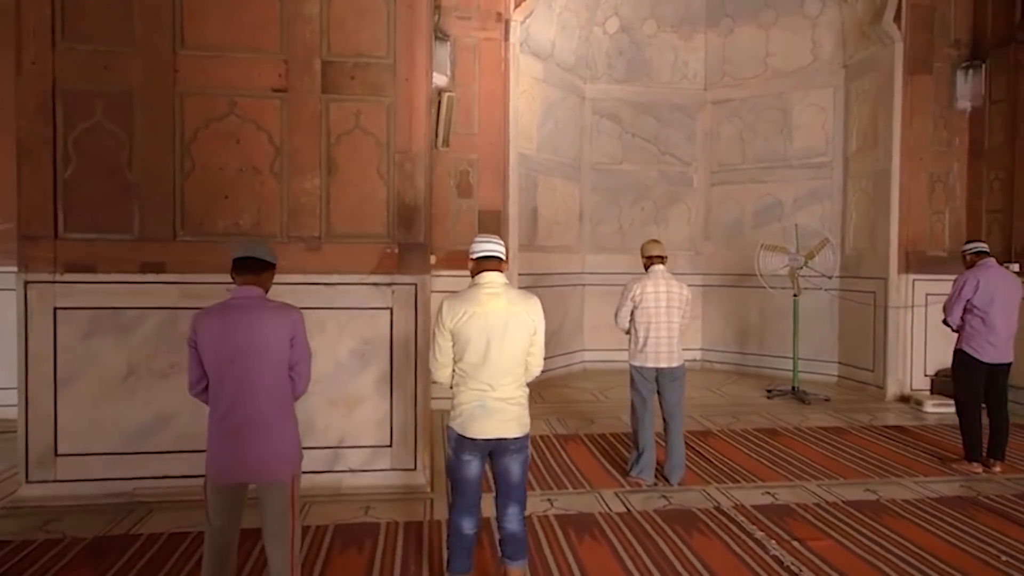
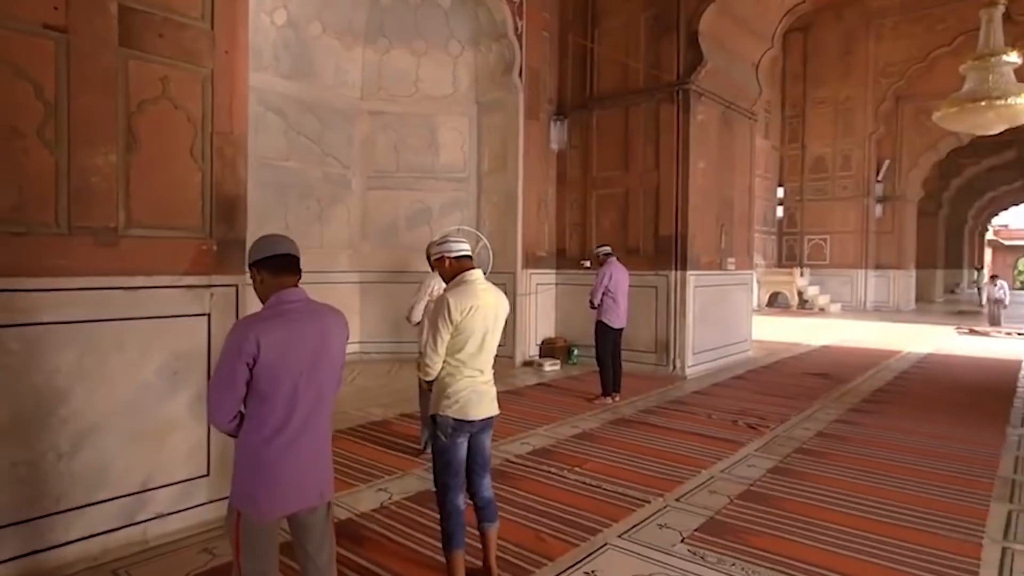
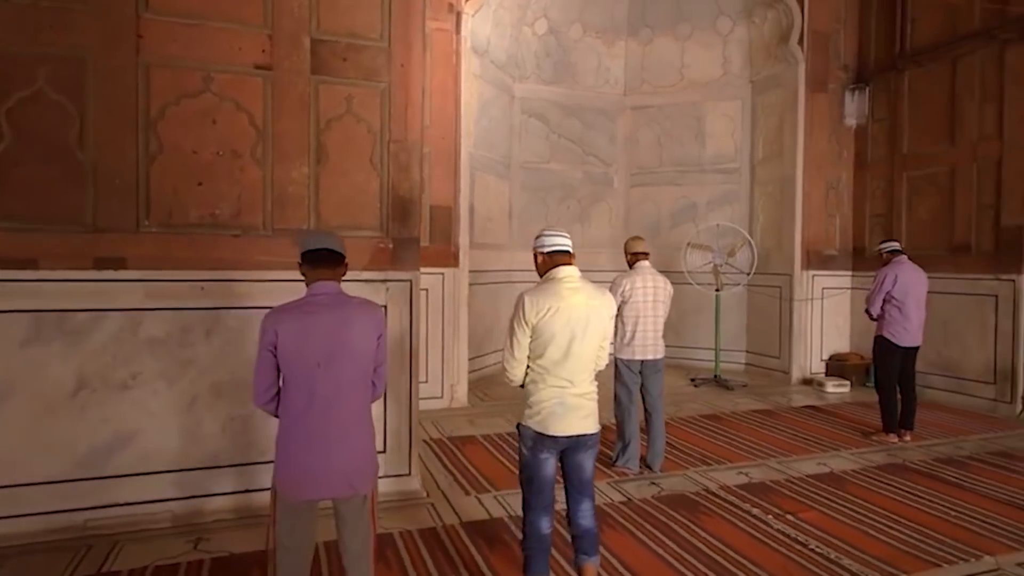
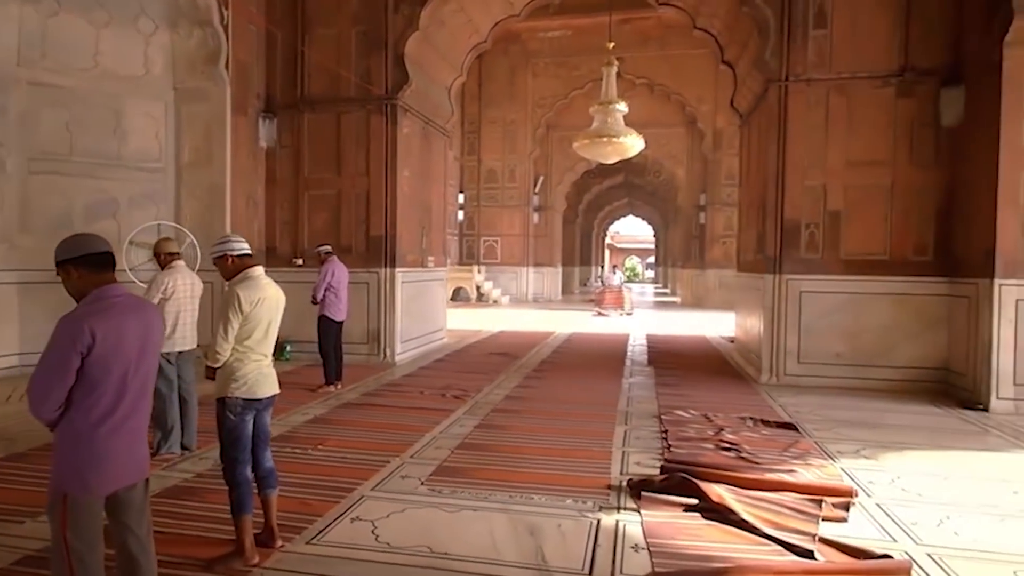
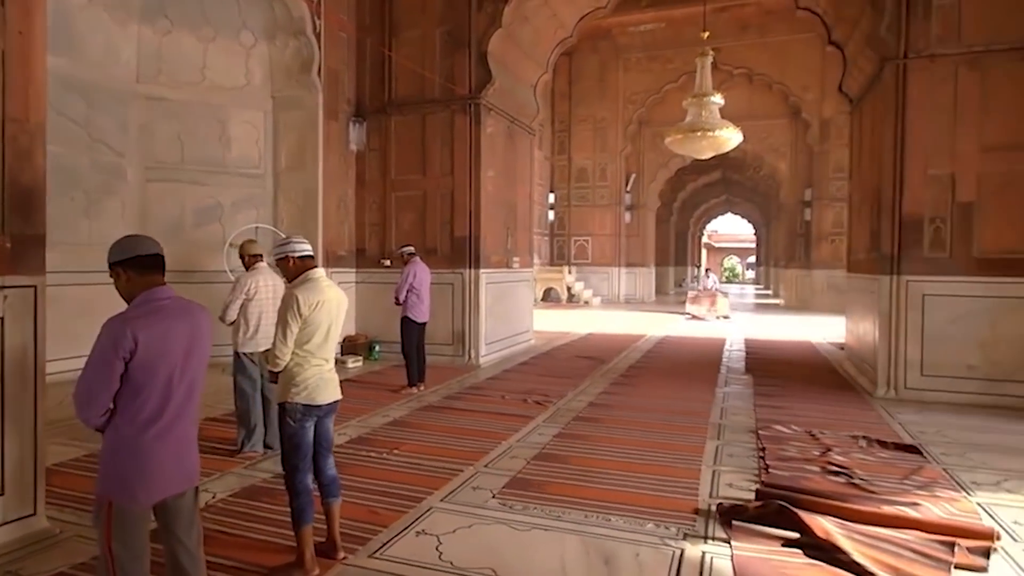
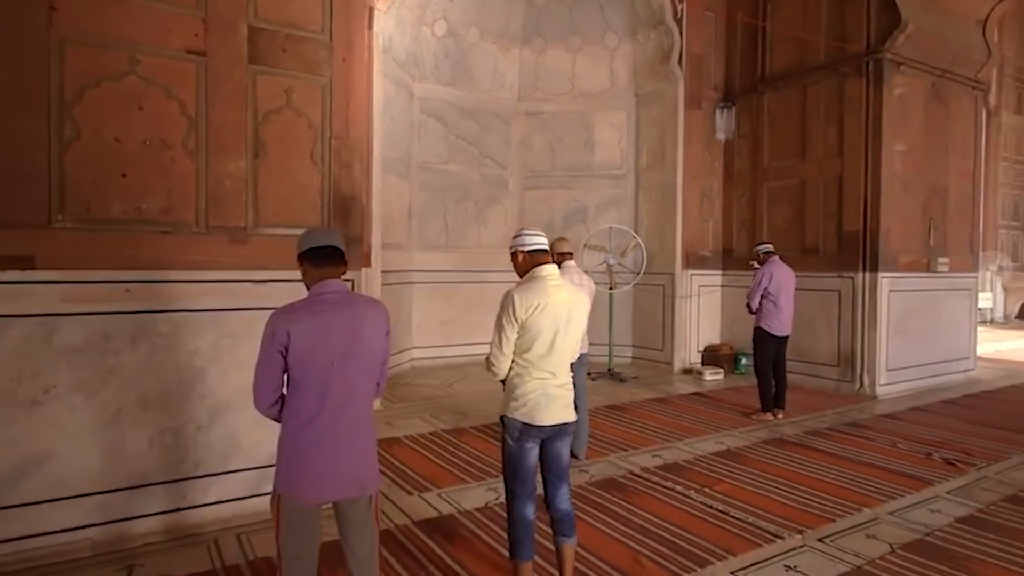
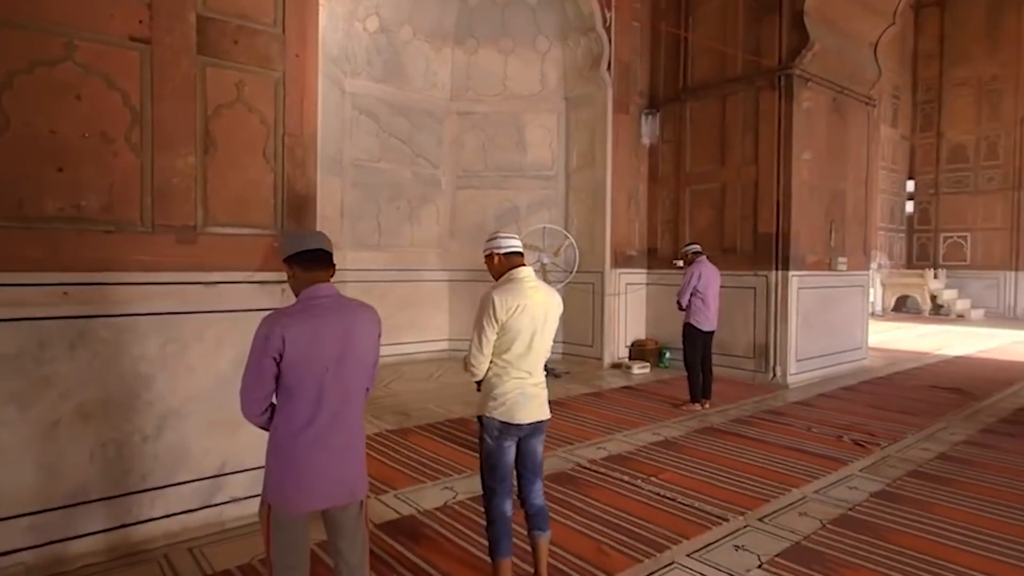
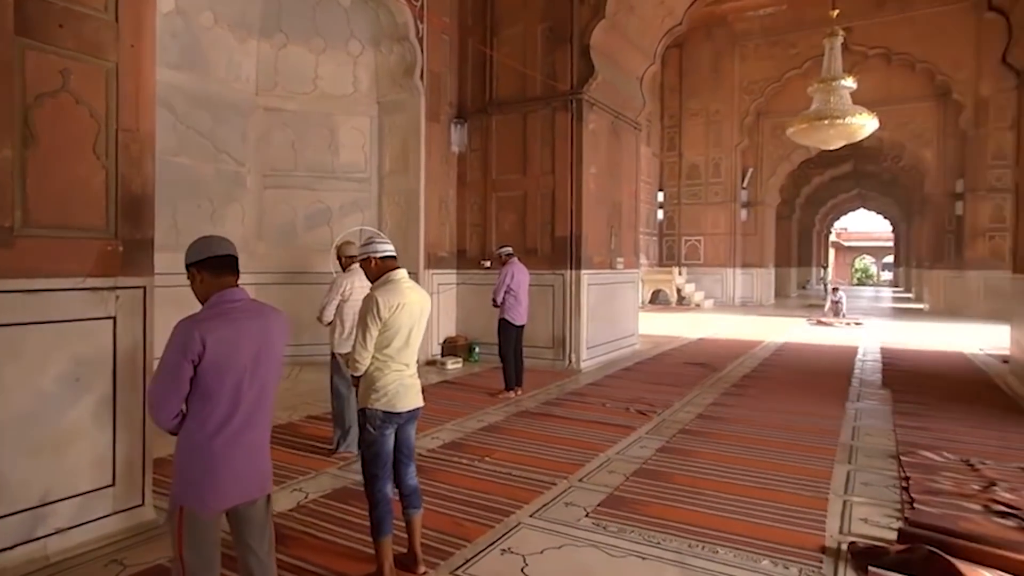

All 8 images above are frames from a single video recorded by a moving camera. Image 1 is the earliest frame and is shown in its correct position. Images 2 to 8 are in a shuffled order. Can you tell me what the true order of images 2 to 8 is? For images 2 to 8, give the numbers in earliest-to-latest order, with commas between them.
3, 6, 7, 2, 8, 5, 4
